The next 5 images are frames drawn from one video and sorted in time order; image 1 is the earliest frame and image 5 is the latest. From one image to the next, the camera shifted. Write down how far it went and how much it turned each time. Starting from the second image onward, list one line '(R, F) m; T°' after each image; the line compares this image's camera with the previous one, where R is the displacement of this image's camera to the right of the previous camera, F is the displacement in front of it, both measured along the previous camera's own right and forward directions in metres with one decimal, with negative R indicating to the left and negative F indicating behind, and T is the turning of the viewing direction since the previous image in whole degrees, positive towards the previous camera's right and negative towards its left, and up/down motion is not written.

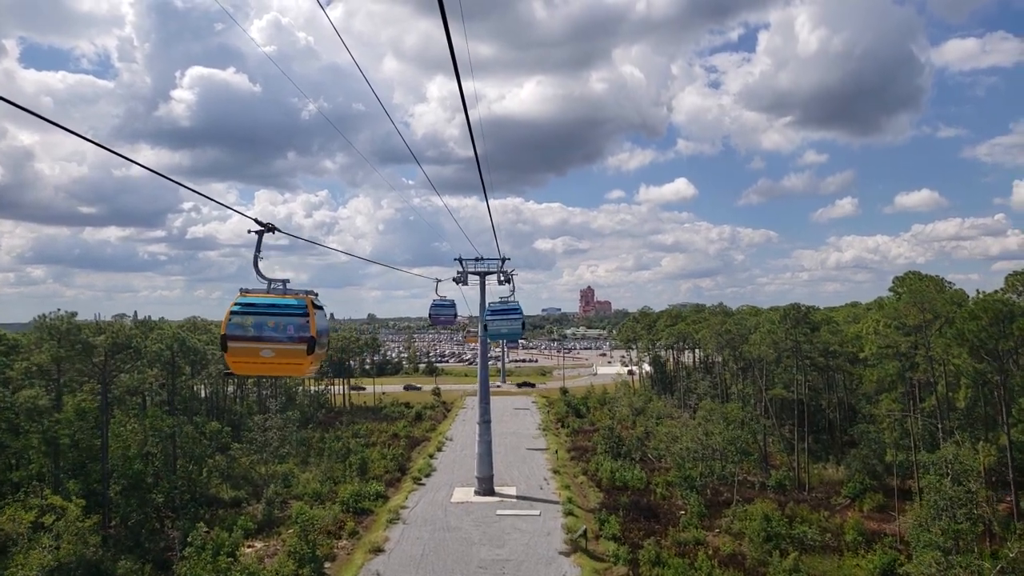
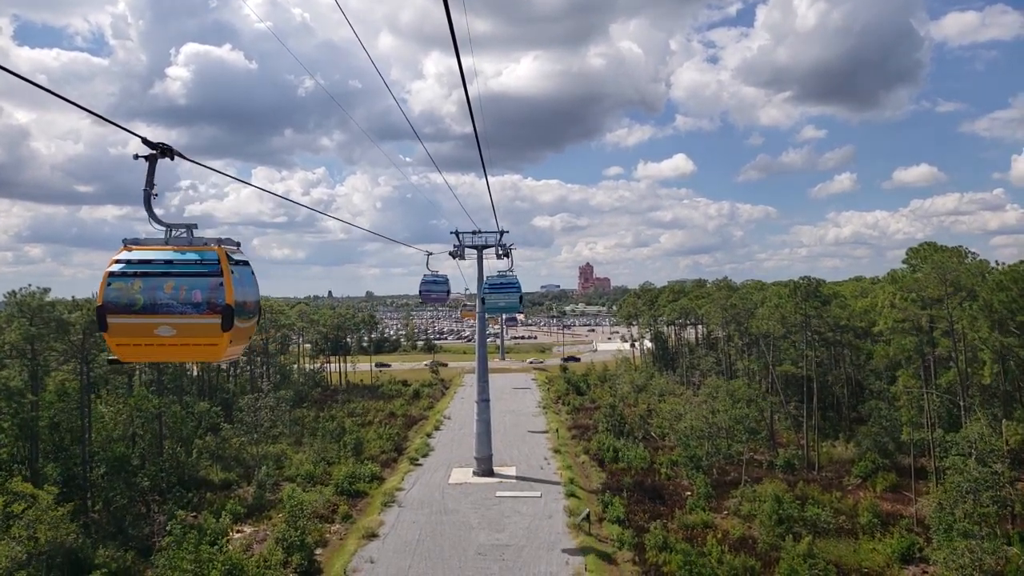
(0.0, +1.5) m; 0°
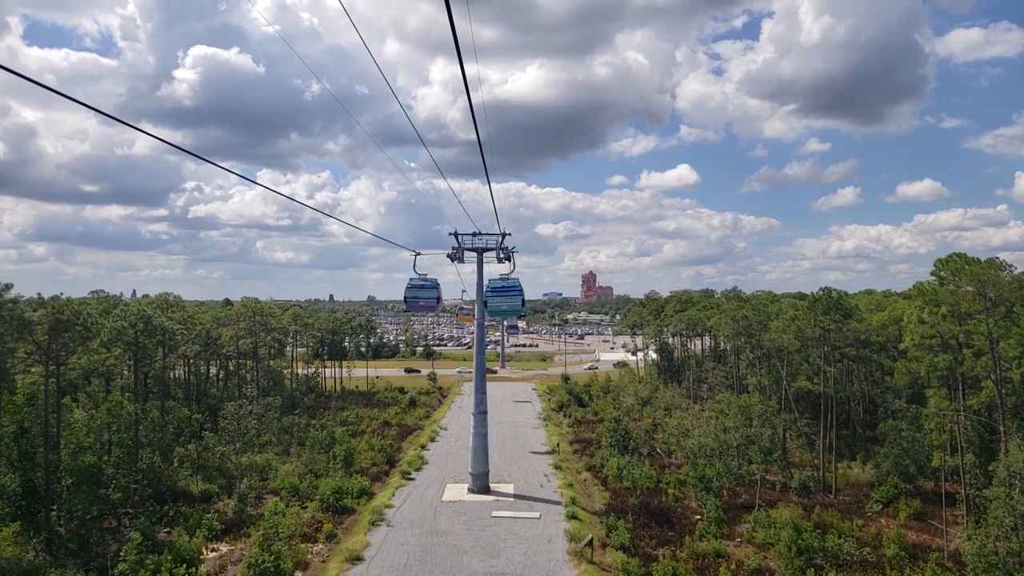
(0.0, +1.9) m; 0°
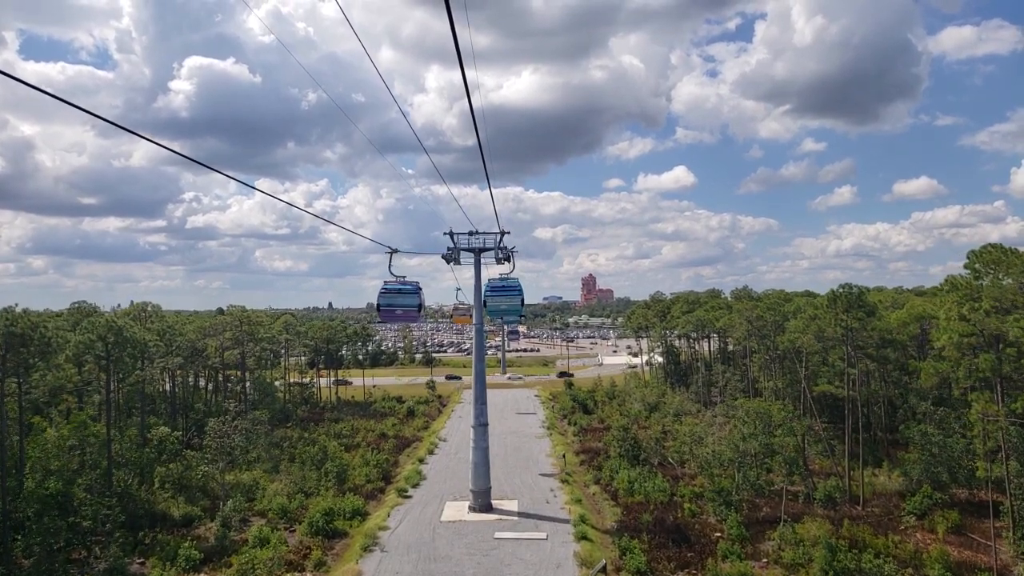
(0.0, +2.1) m; 0°
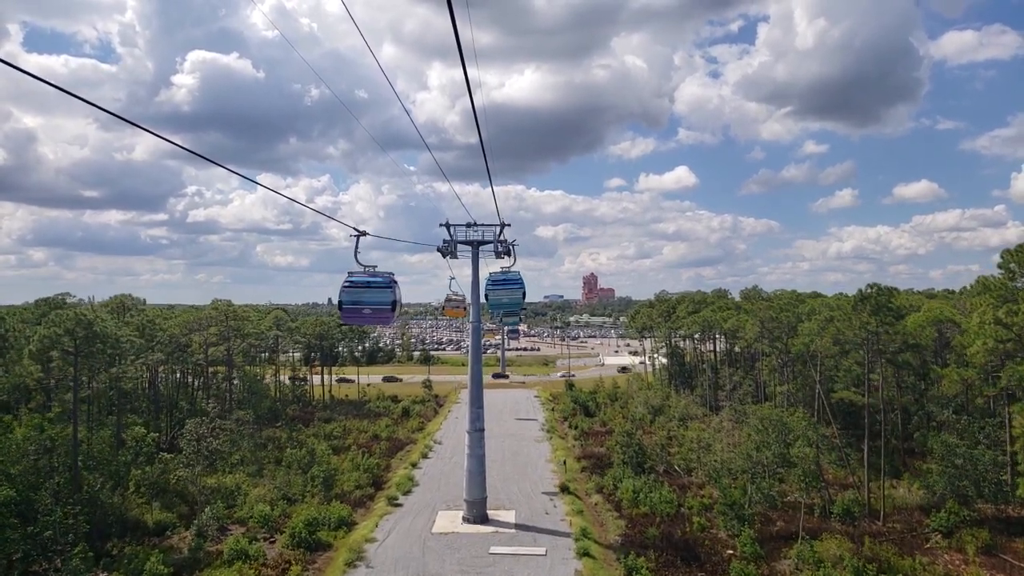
(0.0, +1.9) m; 0°
